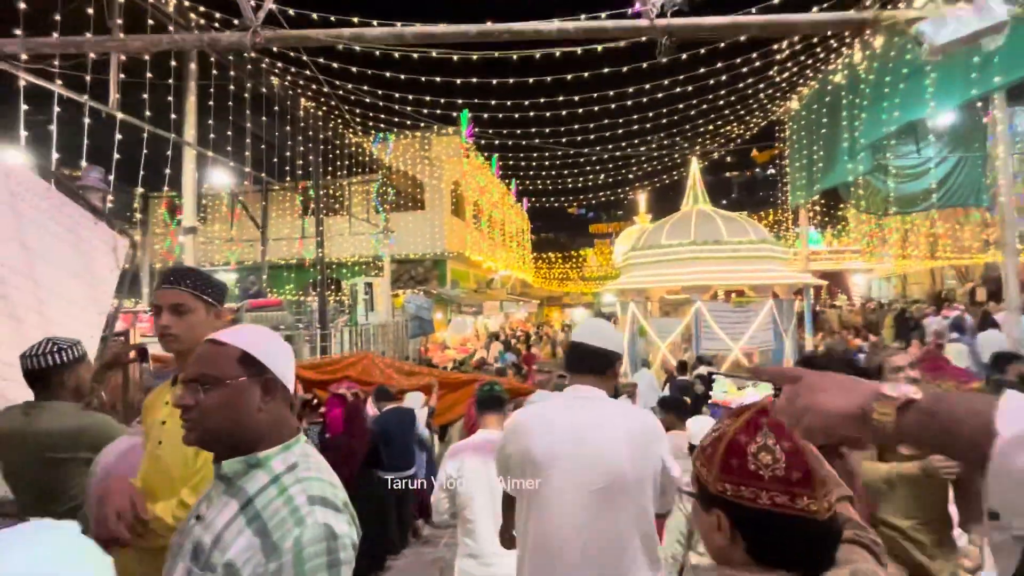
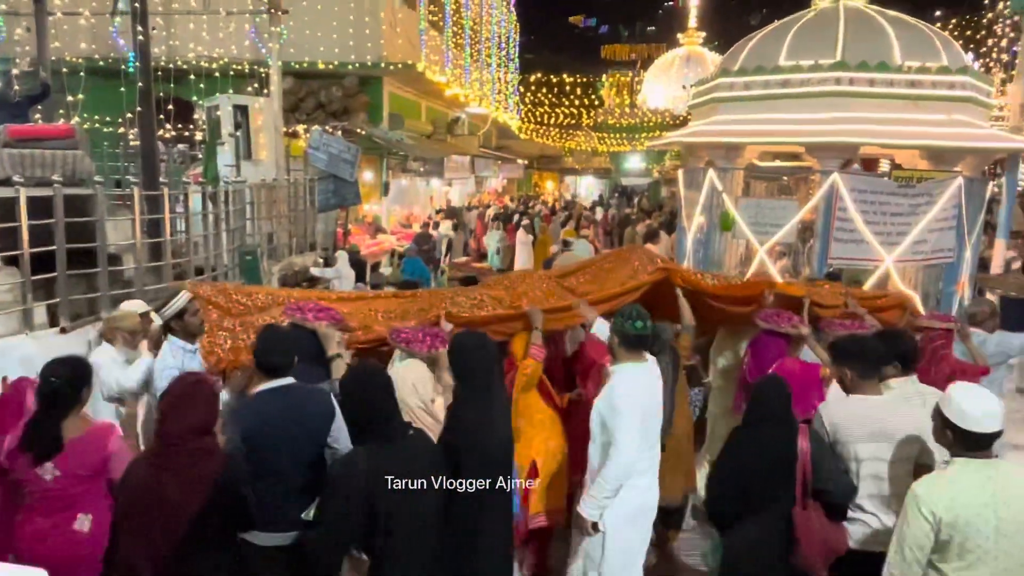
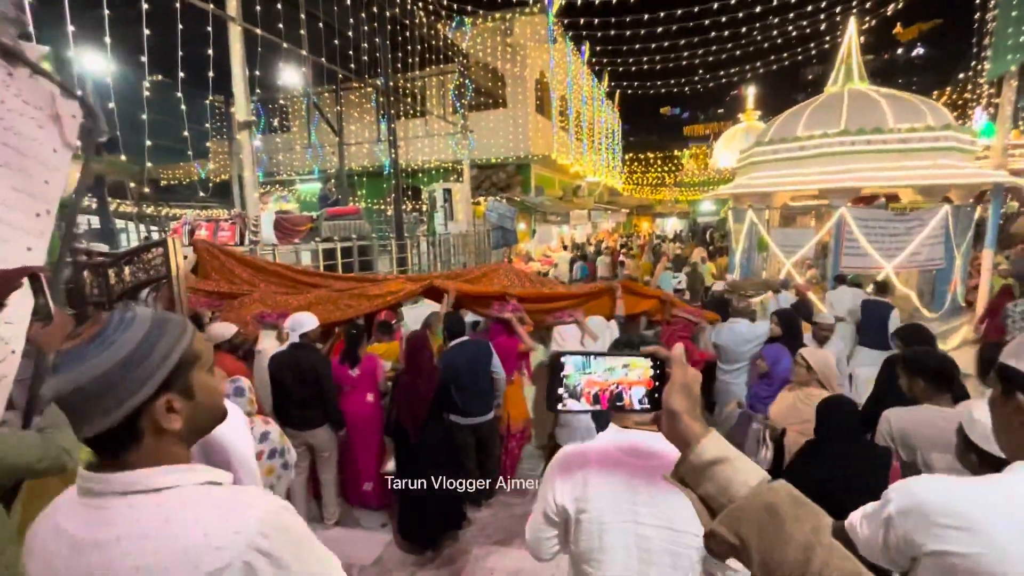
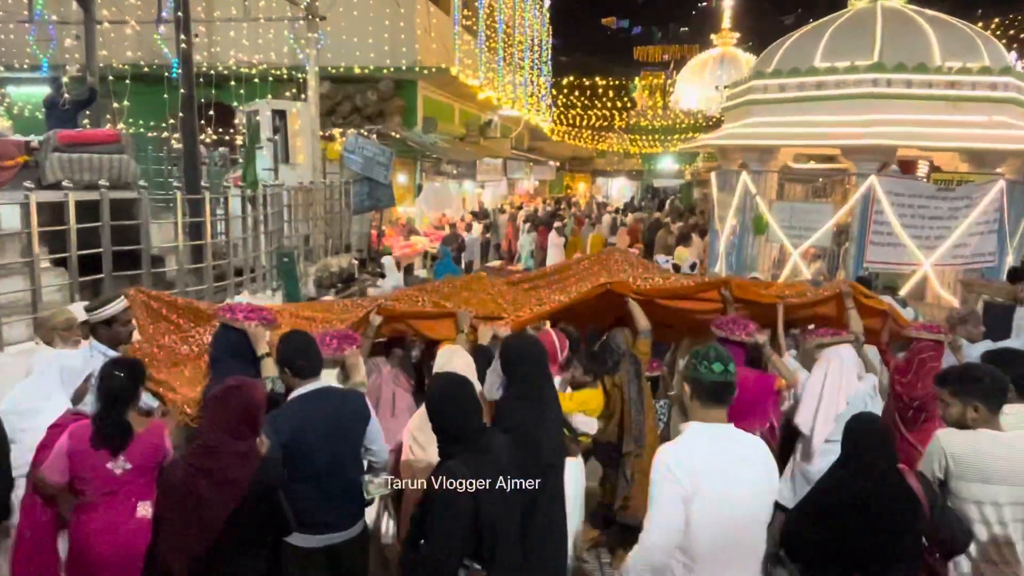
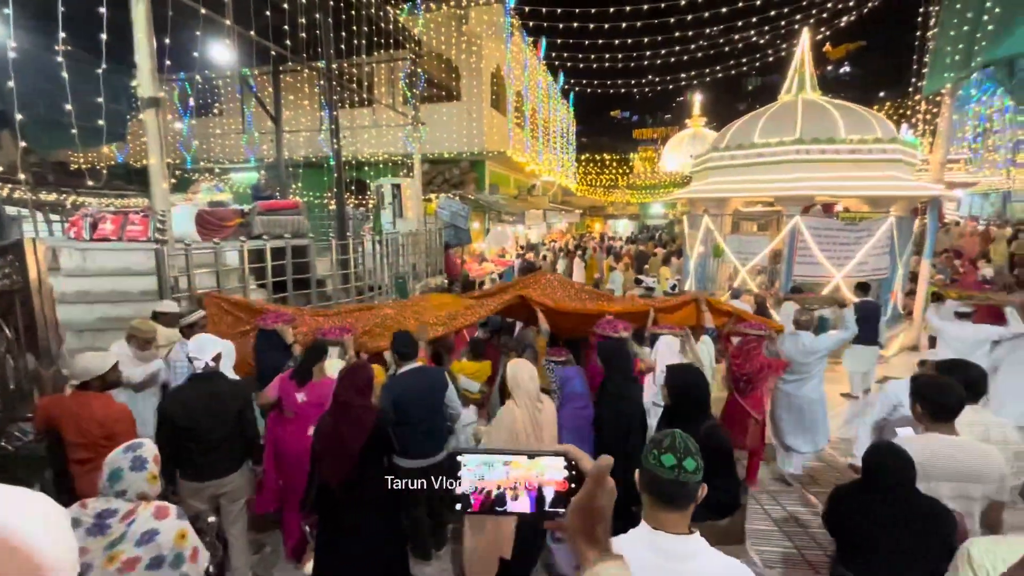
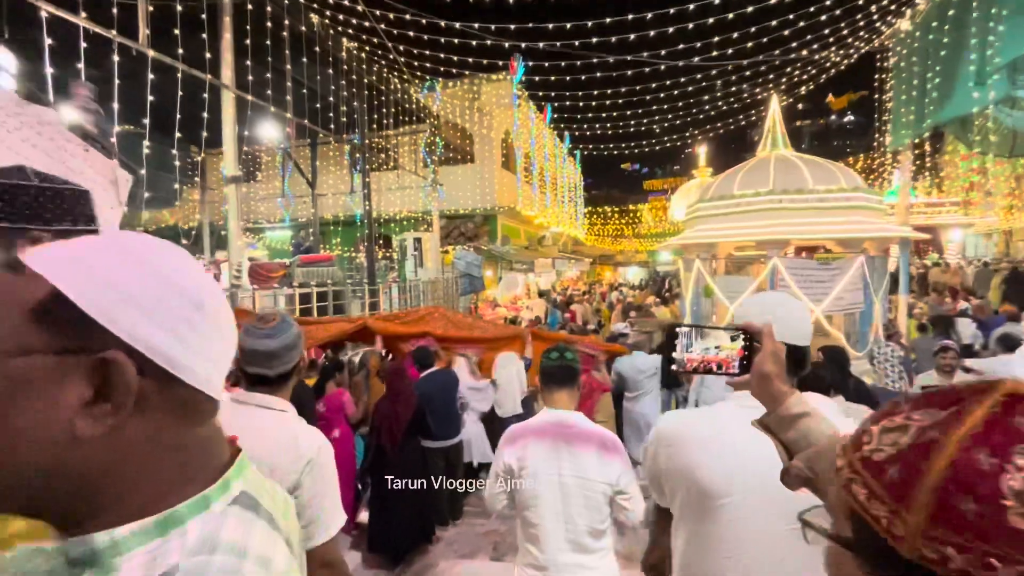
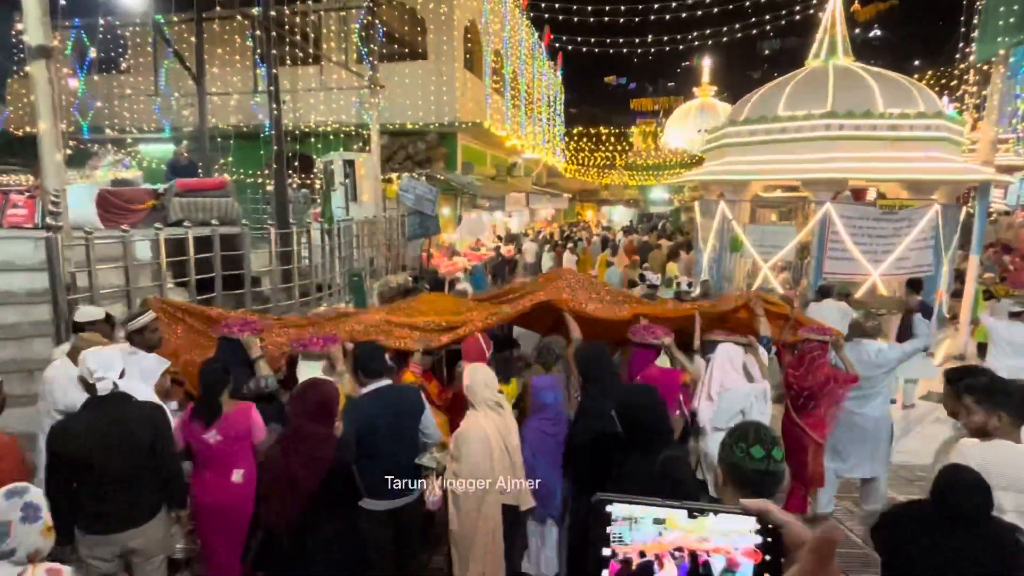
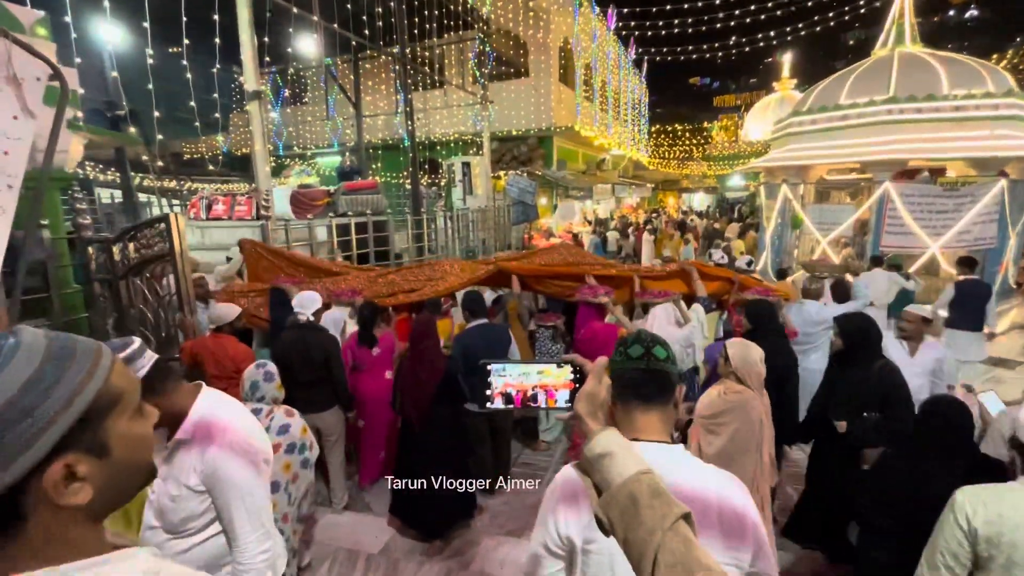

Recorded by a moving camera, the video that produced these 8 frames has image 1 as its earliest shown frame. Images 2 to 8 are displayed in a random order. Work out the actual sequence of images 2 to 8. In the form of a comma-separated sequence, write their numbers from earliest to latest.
6, 3, 8, 5, 7, 4, 2
